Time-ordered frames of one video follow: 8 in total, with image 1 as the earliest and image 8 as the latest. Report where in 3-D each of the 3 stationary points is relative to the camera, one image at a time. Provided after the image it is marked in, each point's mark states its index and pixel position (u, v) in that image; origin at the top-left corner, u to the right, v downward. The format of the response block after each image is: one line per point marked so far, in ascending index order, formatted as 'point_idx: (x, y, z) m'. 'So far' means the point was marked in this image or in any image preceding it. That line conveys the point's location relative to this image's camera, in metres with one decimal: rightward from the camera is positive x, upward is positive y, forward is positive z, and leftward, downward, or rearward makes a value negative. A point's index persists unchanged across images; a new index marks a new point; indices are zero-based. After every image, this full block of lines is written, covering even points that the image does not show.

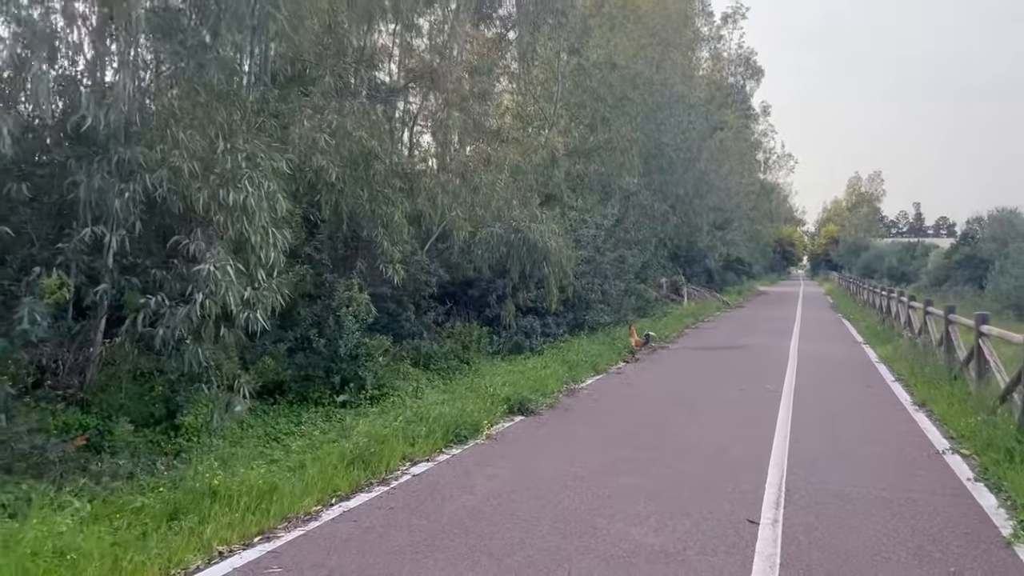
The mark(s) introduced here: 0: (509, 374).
0: (-0.1, -1.6, +16.2) m
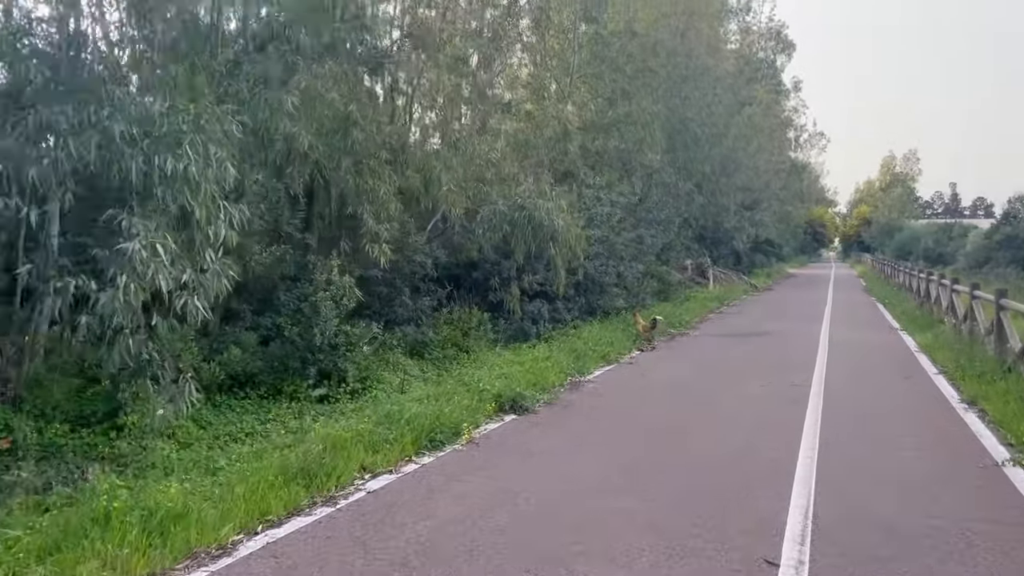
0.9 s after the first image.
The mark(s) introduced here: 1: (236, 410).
0: (-0.1, -1.3, +14.8) m
1: (-3.7, -1.7, +11.5) m
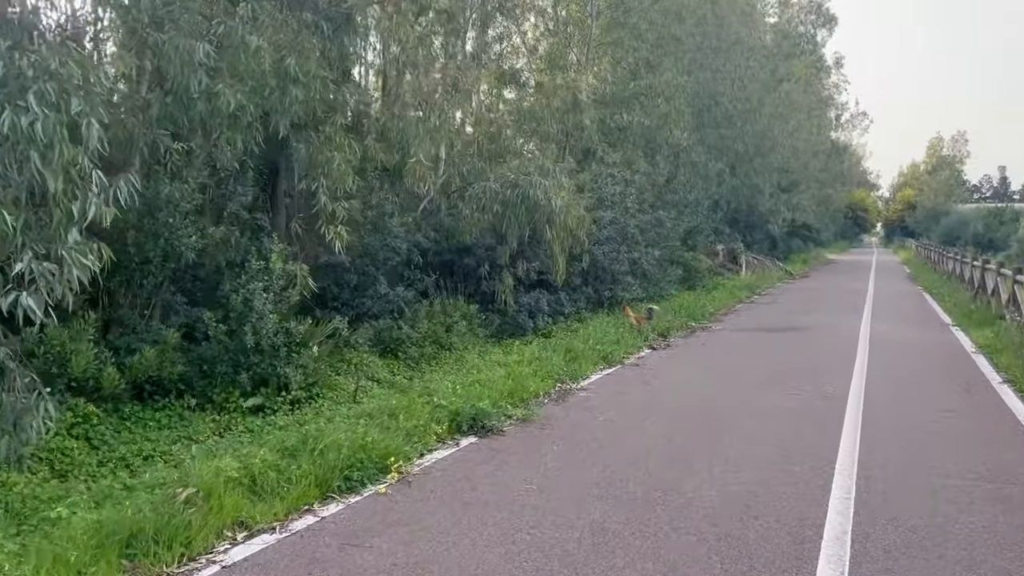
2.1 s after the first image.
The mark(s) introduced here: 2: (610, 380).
0: (-0.4, -1.2, +12.6) m
1: (-4.1, -1.5, +9.5) m
2: (+1.4, -1.4, +12.5) m
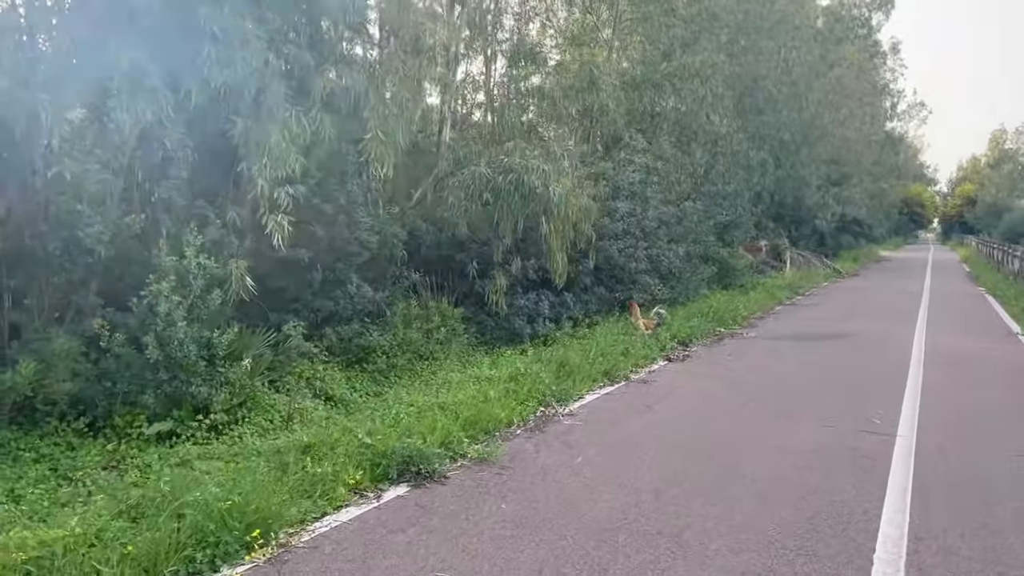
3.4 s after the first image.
0: (-0.6, -1.2, +10.7) m
1: (-4.5, -1.6, +7.8) m
2: (+1.1, -1.4, +10.4) m
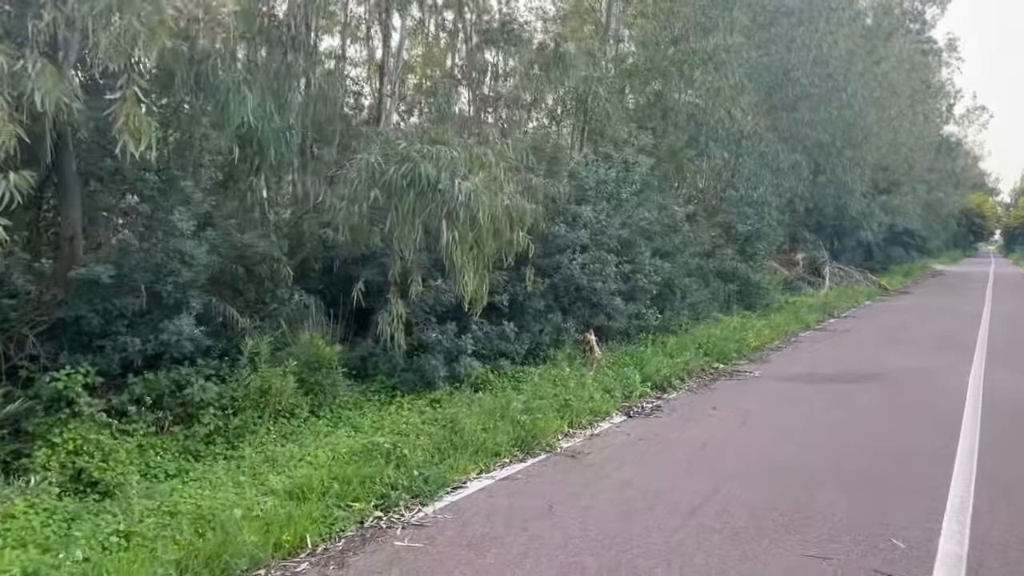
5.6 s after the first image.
0: (-1.9, -1.5, +7.3) m
1: (-6.0, -1.8, +4.6) m
2: (-0.2, -1.7, +7.0) m
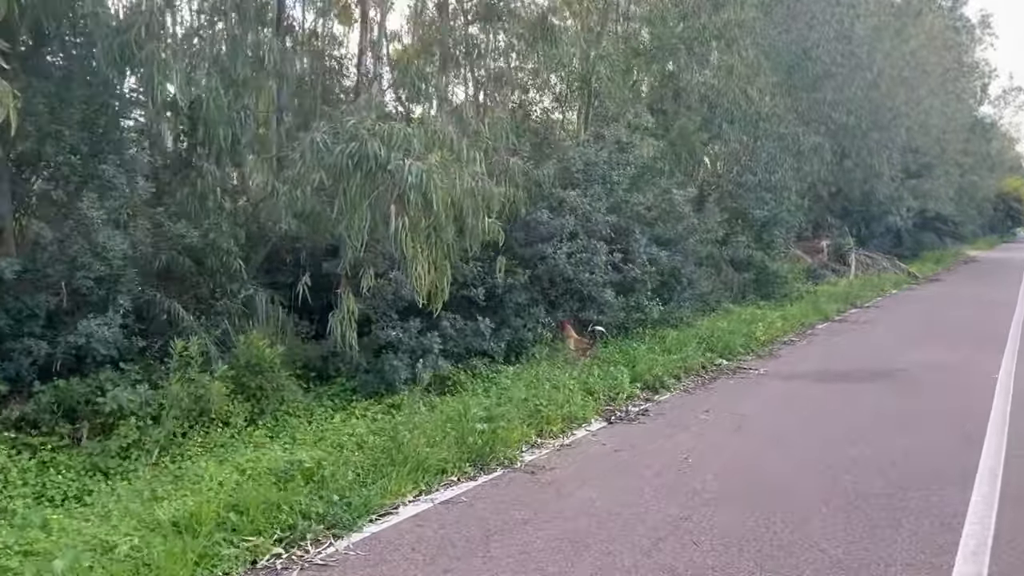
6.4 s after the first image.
0: (-2.4, -1.5, +6.4) m
1: (-6.5, -1.8, +3.8) m
2: (-0.6, -1.7, +6.0) m
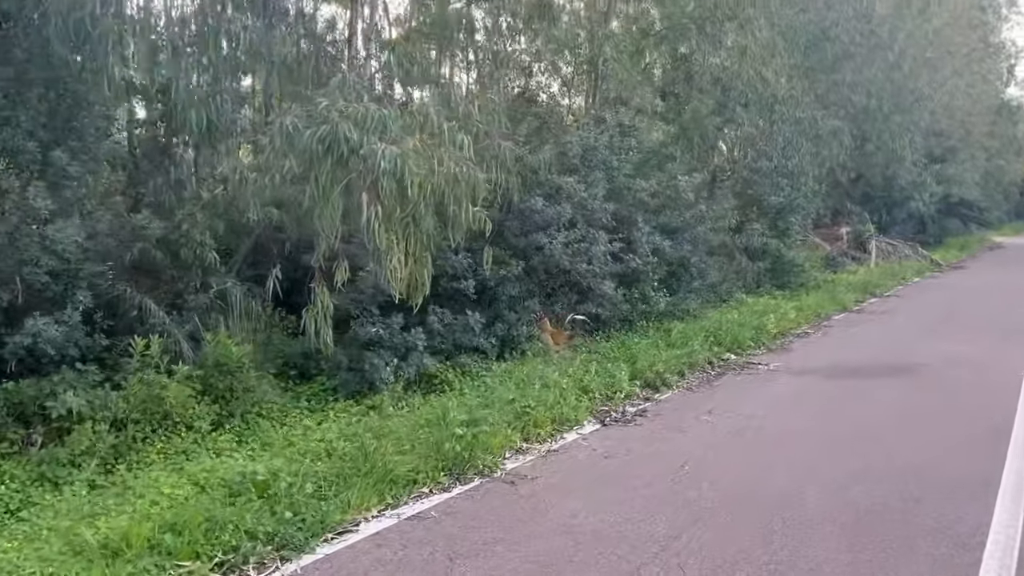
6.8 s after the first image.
0: (-2.6, -1.5, +5.8) m
1: (-6.8, -1.9, +3.4) m
2: (-0.9, -1.6, +5.4) m
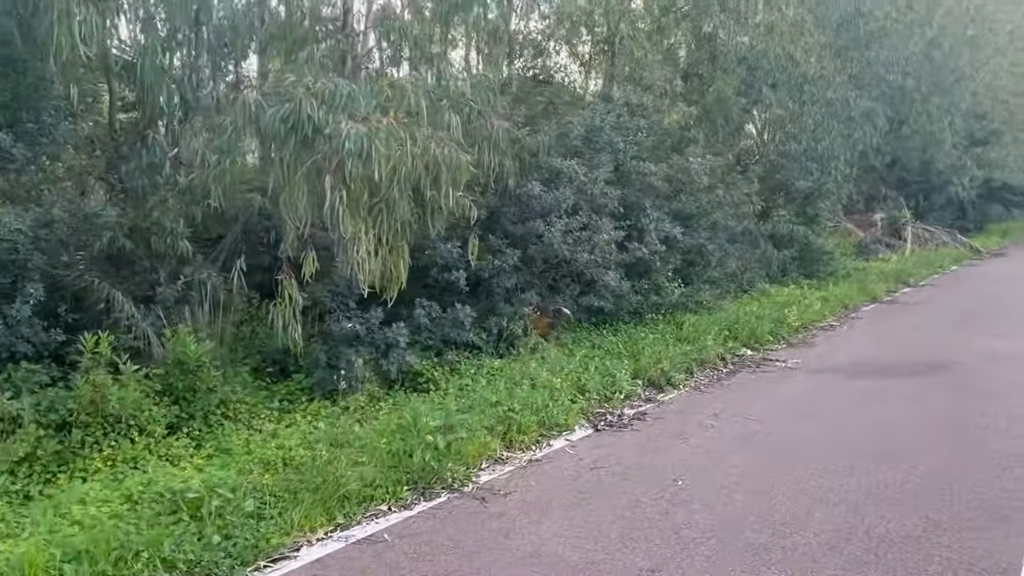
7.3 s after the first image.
0: (-2.8, -1.4, +5.3) m
1: (-7.1, -1.9, +3.0) m
2: (-1.1, -1.6, +4.7) m
